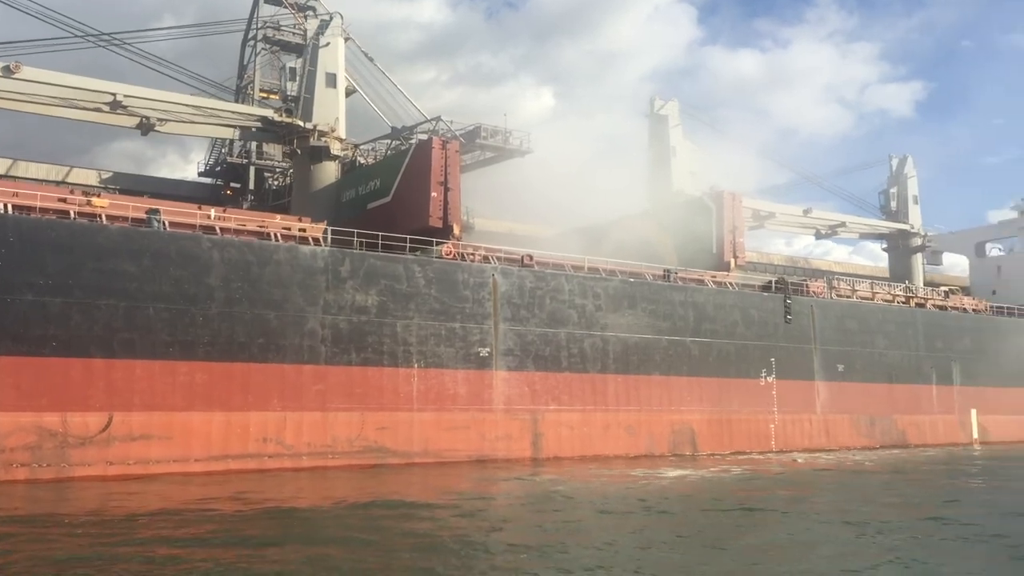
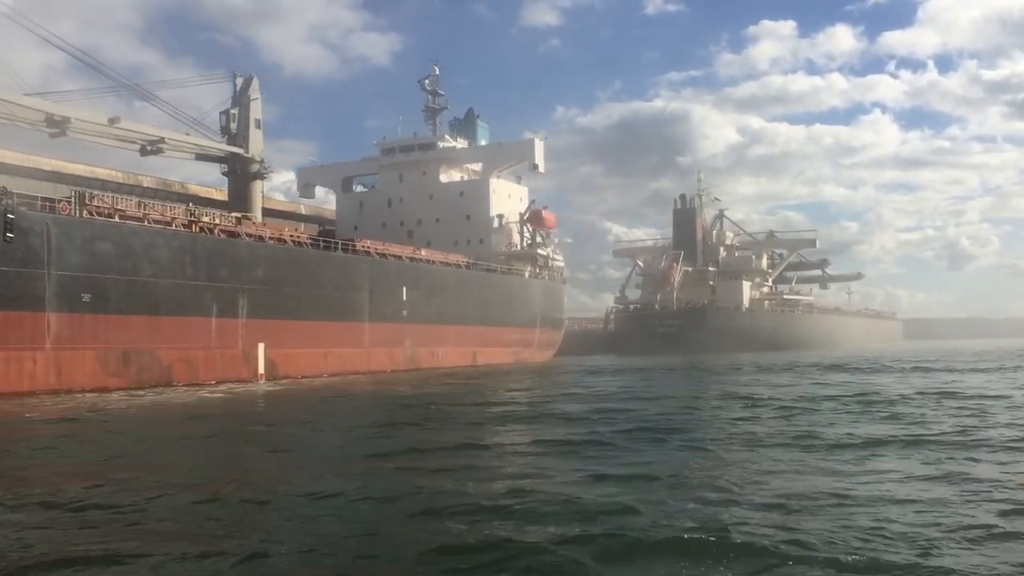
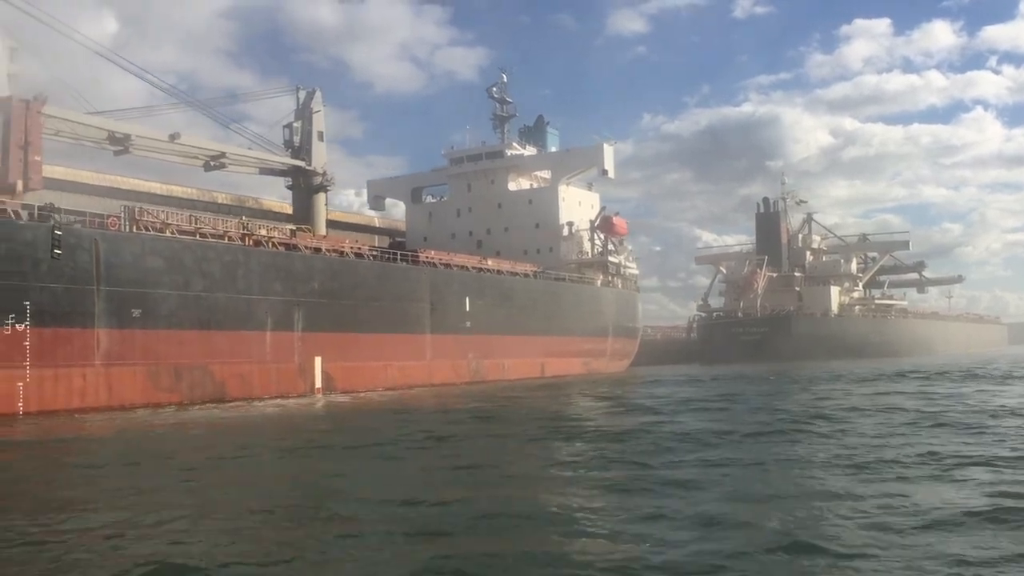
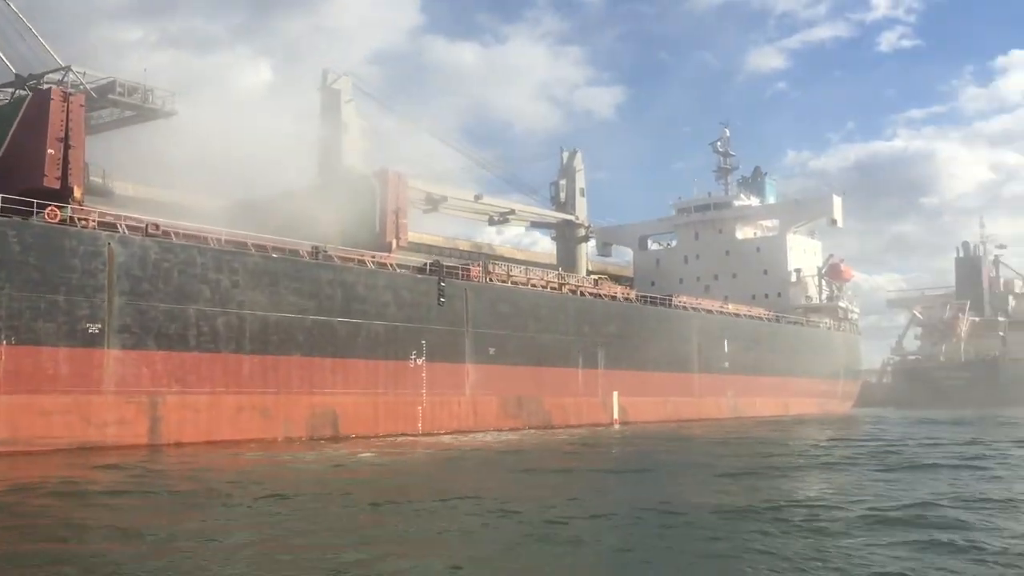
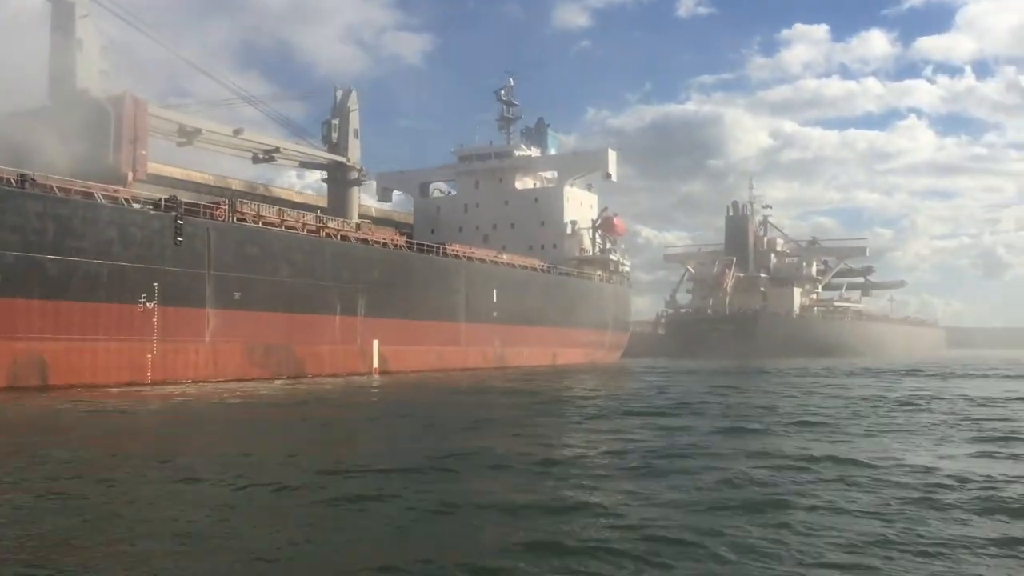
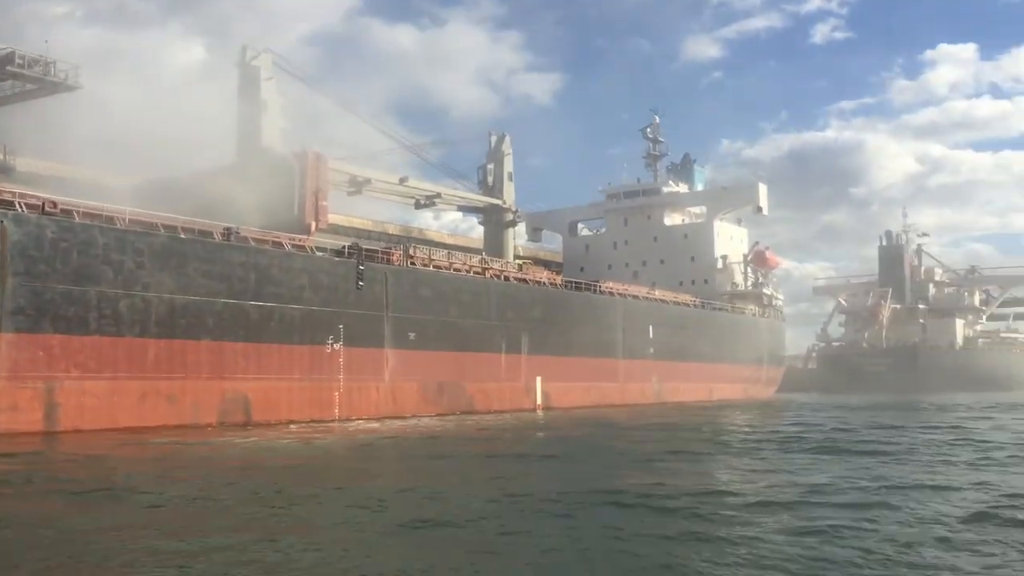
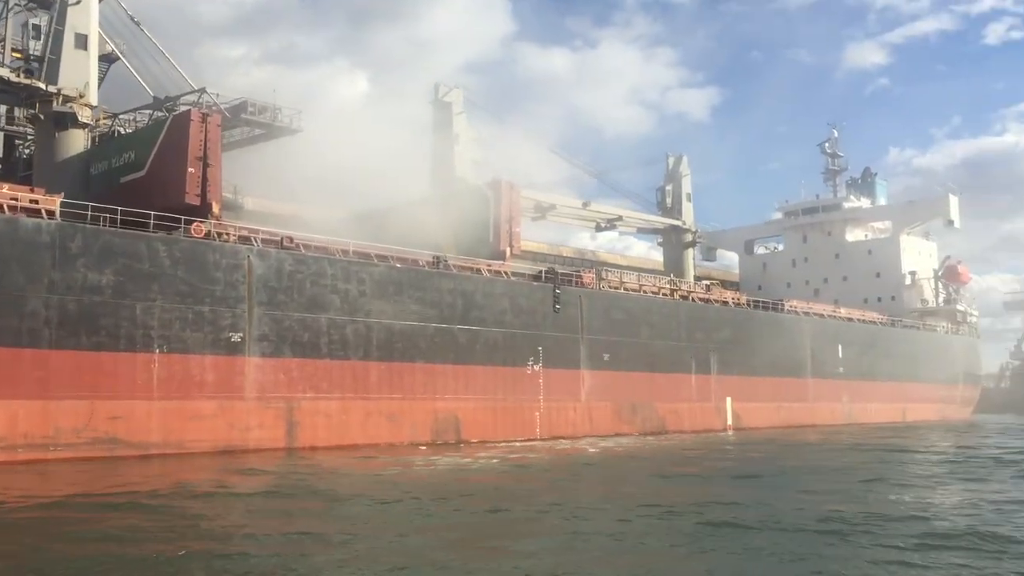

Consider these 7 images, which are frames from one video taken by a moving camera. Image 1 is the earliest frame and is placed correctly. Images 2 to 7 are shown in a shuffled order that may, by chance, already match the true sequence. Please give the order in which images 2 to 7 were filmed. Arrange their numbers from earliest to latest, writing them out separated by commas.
7, 4, 6, 5, 2, 3
